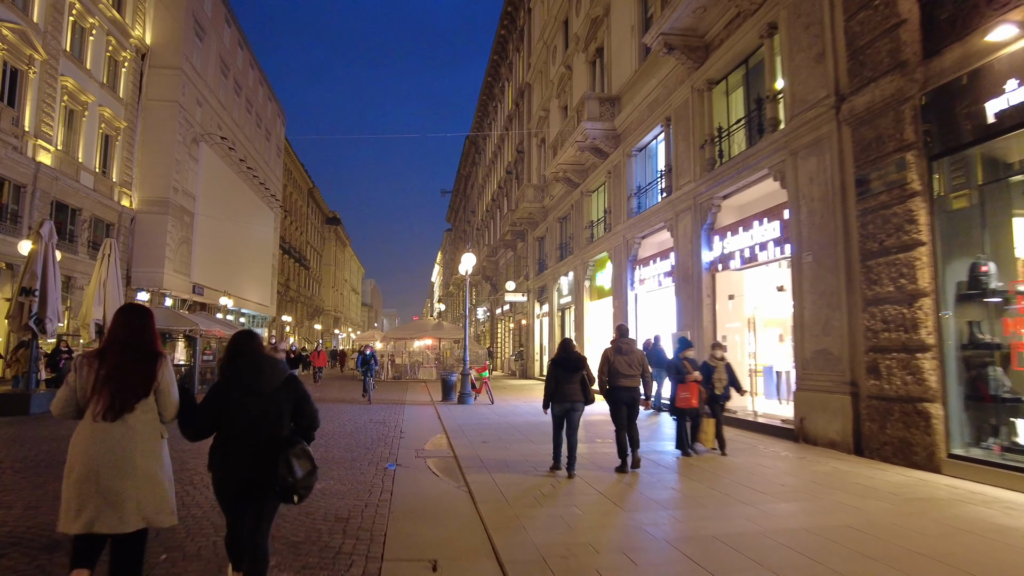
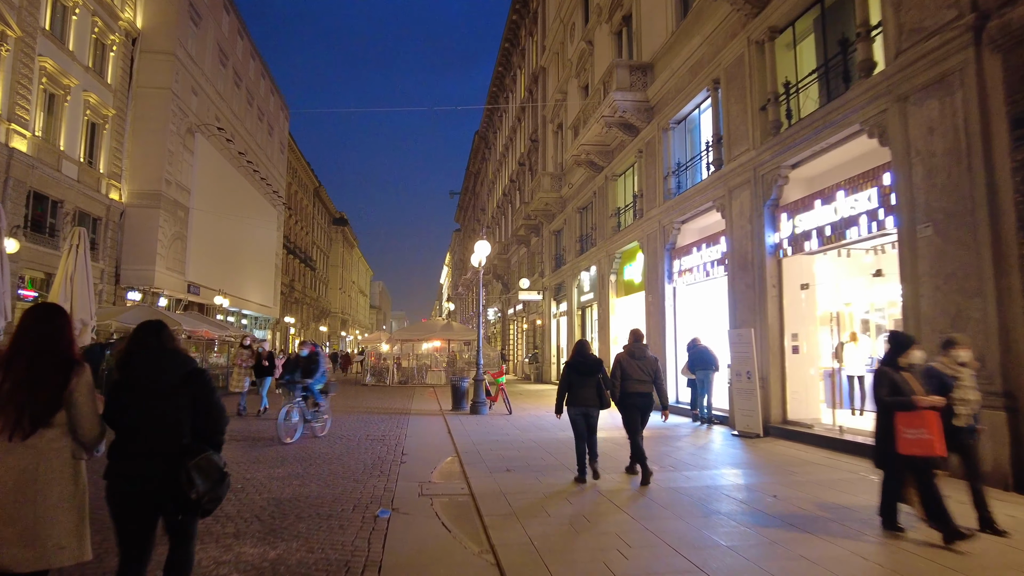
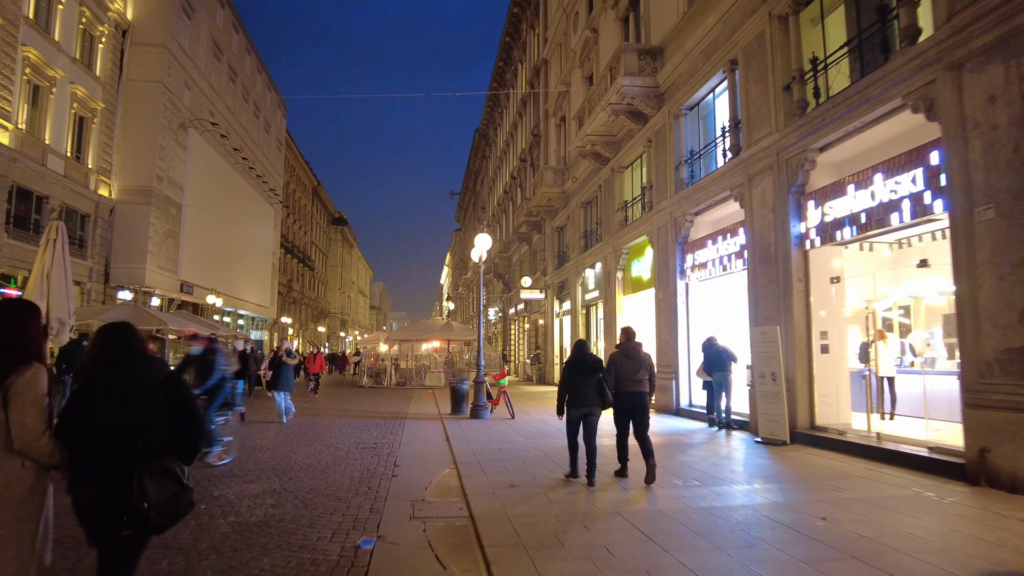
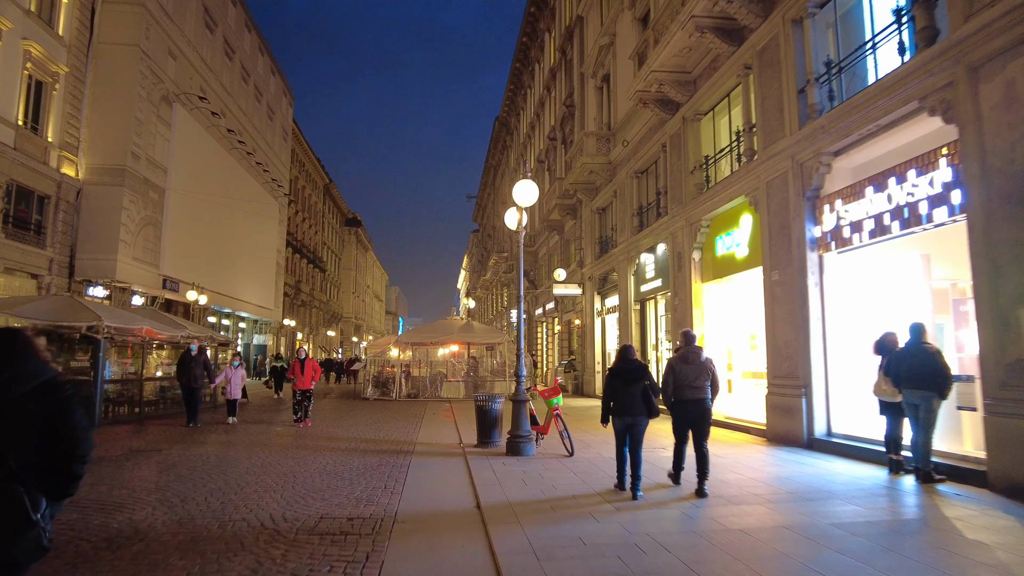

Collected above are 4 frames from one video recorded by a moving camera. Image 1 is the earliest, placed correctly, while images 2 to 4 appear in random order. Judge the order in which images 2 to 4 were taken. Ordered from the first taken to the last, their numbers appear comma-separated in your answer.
2, 3, 4
